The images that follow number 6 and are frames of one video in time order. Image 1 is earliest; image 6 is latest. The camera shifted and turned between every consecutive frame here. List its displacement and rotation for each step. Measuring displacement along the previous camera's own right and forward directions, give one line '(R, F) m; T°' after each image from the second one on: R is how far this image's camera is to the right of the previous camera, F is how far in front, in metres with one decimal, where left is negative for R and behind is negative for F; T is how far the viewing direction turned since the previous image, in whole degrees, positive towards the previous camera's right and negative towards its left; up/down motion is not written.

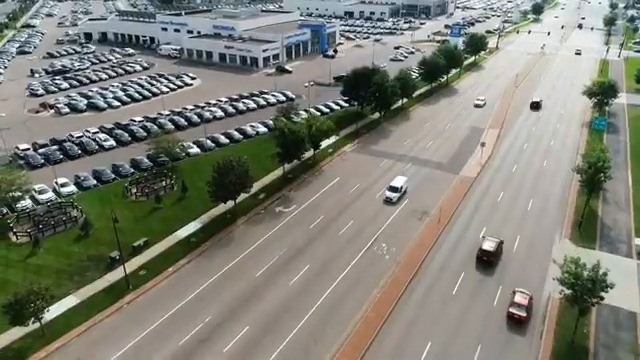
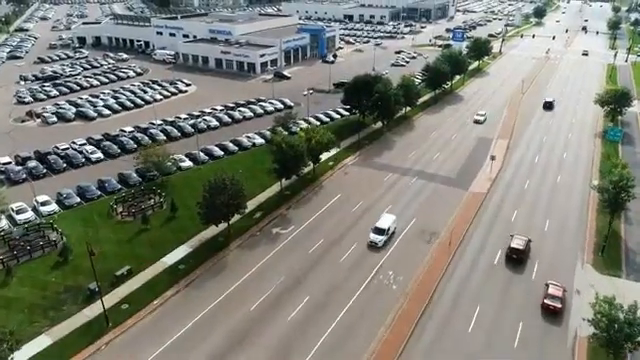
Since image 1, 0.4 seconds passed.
(-0.1, +2.8) m; 0°
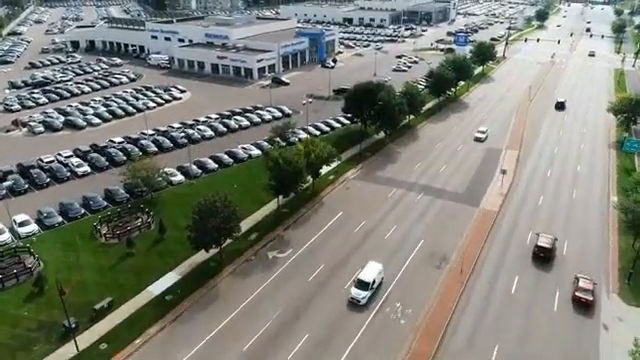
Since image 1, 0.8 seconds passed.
(-0.1, +2.7) m; 0°
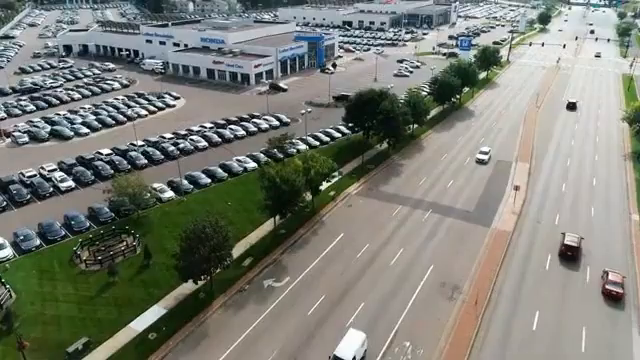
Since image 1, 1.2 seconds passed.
(-0.1, +2.8) m; 0°
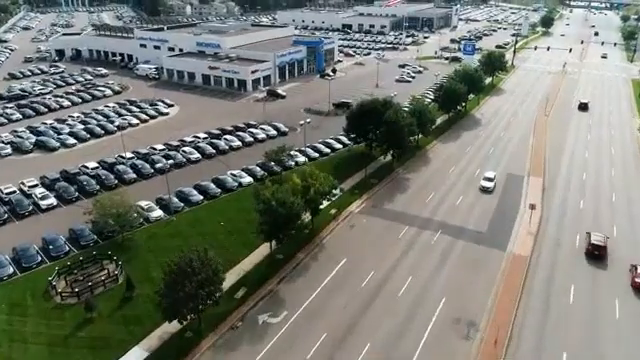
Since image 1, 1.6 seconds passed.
(-0.1, +2.9) m; 0°
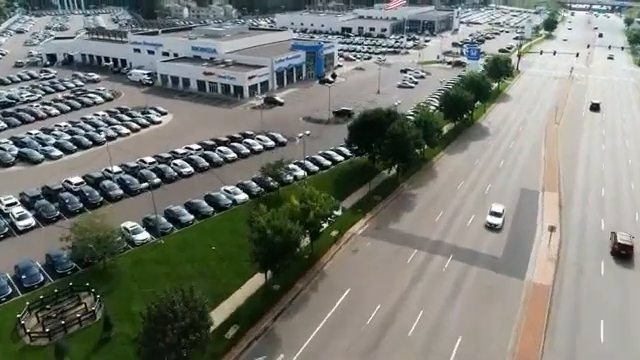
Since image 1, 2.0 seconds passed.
(-0.1, +2.9) m; 0°
